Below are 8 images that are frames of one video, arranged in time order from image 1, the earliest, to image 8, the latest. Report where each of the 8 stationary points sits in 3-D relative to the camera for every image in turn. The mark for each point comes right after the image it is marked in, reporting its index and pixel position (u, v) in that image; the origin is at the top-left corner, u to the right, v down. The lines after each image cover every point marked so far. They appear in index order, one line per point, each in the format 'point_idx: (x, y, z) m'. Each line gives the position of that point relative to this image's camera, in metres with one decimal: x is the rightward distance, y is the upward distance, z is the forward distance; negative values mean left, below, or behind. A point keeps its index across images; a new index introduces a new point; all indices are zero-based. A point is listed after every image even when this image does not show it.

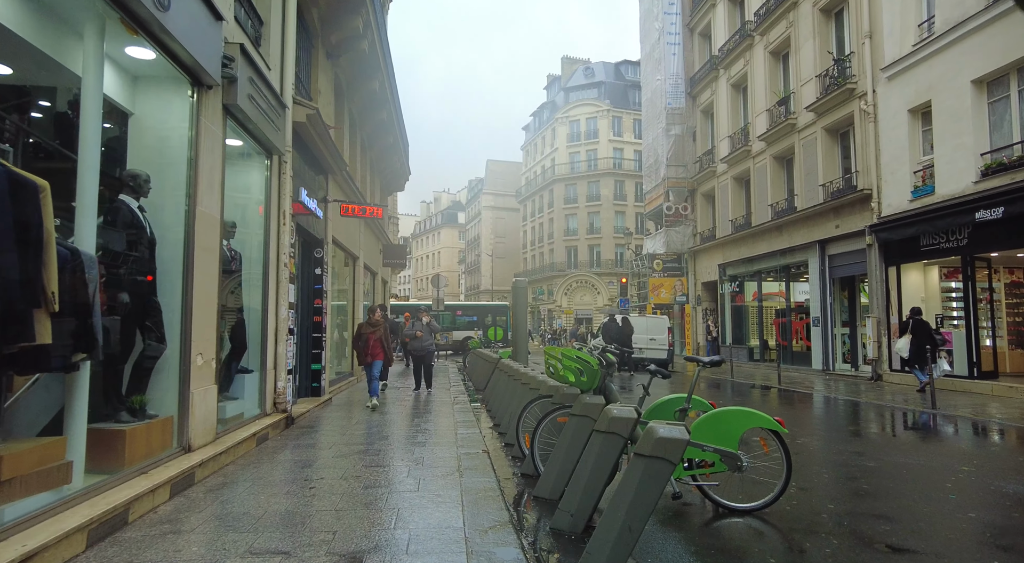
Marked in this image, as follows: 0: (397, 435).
0: (-1.4, -1.9, +7.5) m
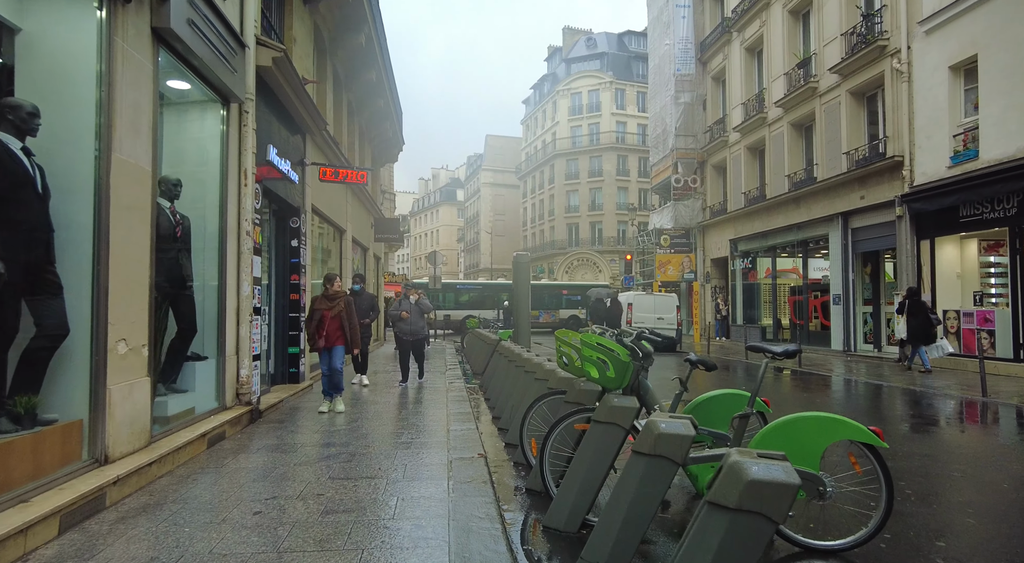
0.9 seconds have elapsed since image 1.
0: (-1.3, -1.6, +6.4) m
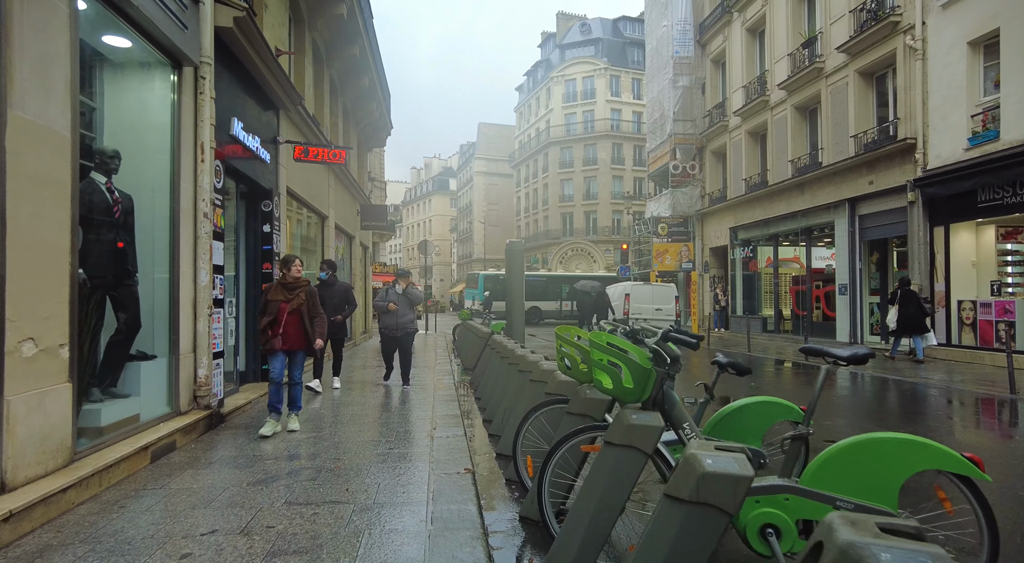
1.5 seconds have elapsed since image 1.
0: (-1.4, -1.4, +5.6) m
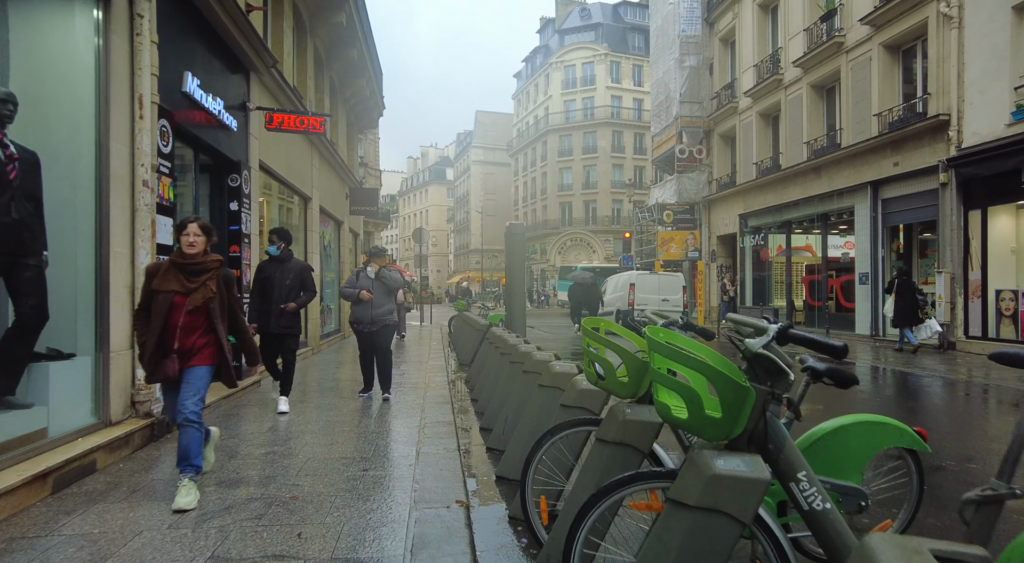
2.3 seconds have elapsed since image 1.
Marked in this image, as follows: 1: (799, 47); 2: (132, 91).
0: (-1.4, -1.3, +4.6) m
1: (+8.5, +7.0, +18.5) m
2: (-3.1, +1.6, +5.1) m
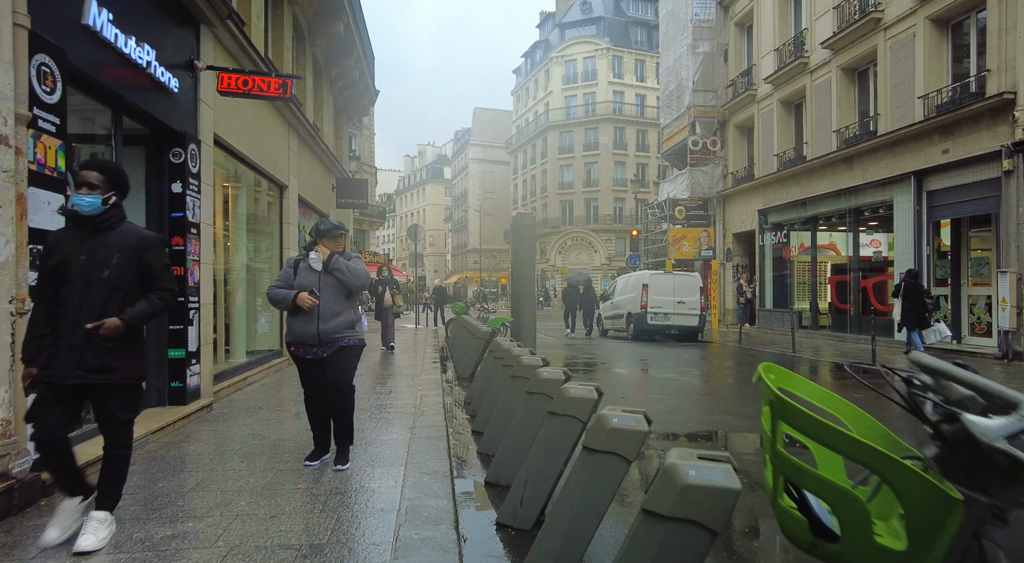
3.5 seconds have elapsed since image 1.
0: (-1.2, -1.3, +3.0) m
1: (+8.6, +6.9, +17.0) m
2: (-3.0, +1.6, +3.5) m
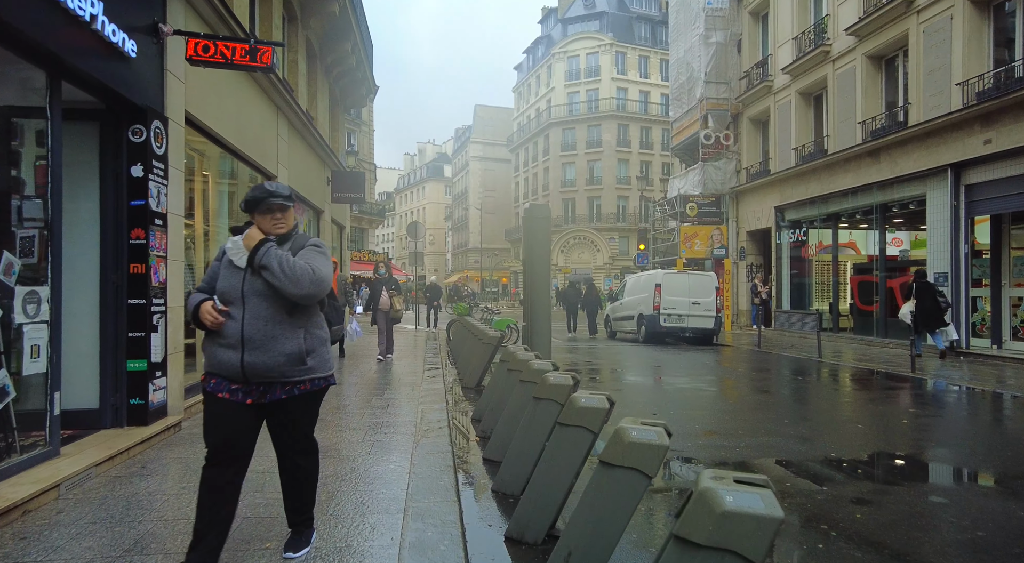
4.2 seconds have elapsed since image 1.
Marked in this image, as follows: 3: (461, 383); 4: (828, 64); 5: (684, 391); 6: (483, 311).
0: (-1.1, -1.3, +2.1) m
1: (+8.7, +6.9, +16.0) m
2: (-2.8, +1.6, +2.6) m
3: (-0.8, -1.5, +9.4) m
4: (+8.7, +6.0, +17.1) m
5: (+3.1, -2.0, +11.1) m
6: (-0.9, -0.9, +18.2) m
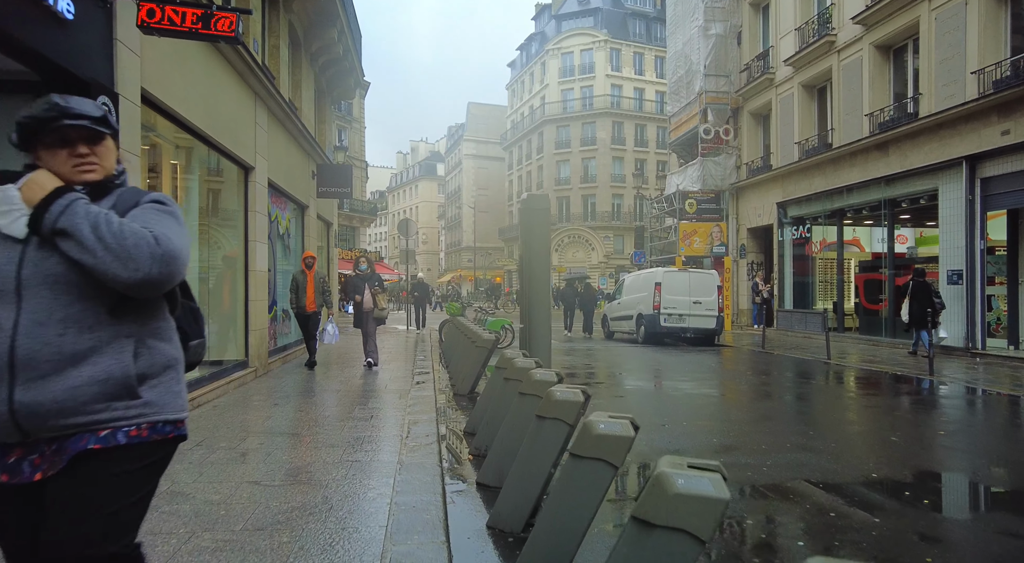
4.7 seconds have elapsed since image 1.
0: (-1.1, -1.3, +1.5) m
1: (+8.6, +7.0, +15.5) m
2: (-2.8, +1.6, +1.9) m
3: (-0.8, -1.5, +8.8) m
4: (+8.5, +6.0, +16.5) m
5: (+3.0, -1.9, +10.5) m
6: (-1.0, -0.9, +17.6) m
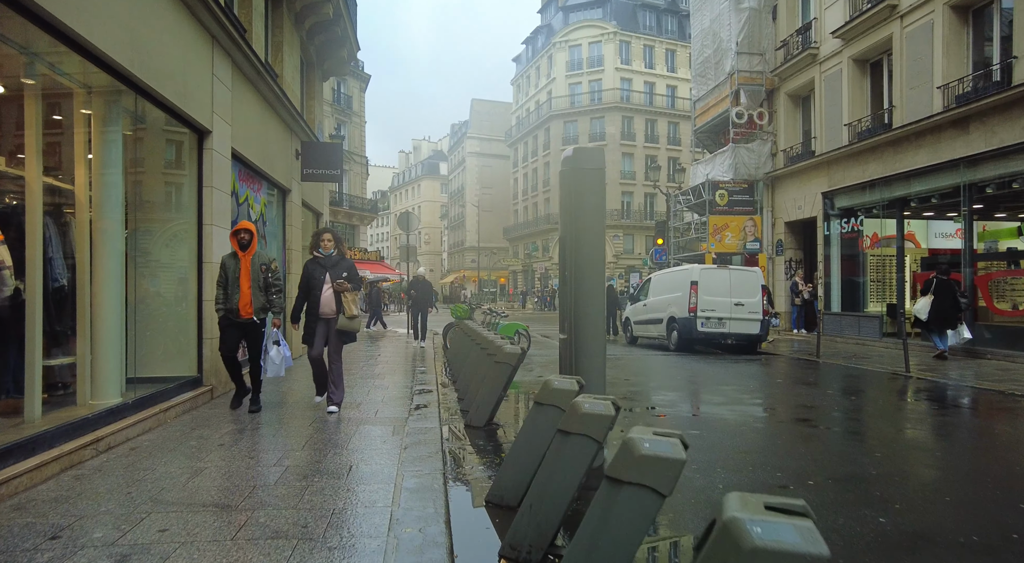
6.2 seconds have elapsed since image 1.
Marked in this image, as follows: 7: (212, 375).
0: (-0.8, -1.2, -0.6) m
1: (+8.9, +7.0, +13.4) m
2: (-2.5, +1.6, -0.1) m
3: (-0.5, -1.5, +6.7) m
4: (+8.8, +6.0, +14.5) m
5: (+3.3, -1.9, +8.5) m
6: (-0.7, -0.8, +15.5) m
7: (-3.6, -1.1, +7.5) m
